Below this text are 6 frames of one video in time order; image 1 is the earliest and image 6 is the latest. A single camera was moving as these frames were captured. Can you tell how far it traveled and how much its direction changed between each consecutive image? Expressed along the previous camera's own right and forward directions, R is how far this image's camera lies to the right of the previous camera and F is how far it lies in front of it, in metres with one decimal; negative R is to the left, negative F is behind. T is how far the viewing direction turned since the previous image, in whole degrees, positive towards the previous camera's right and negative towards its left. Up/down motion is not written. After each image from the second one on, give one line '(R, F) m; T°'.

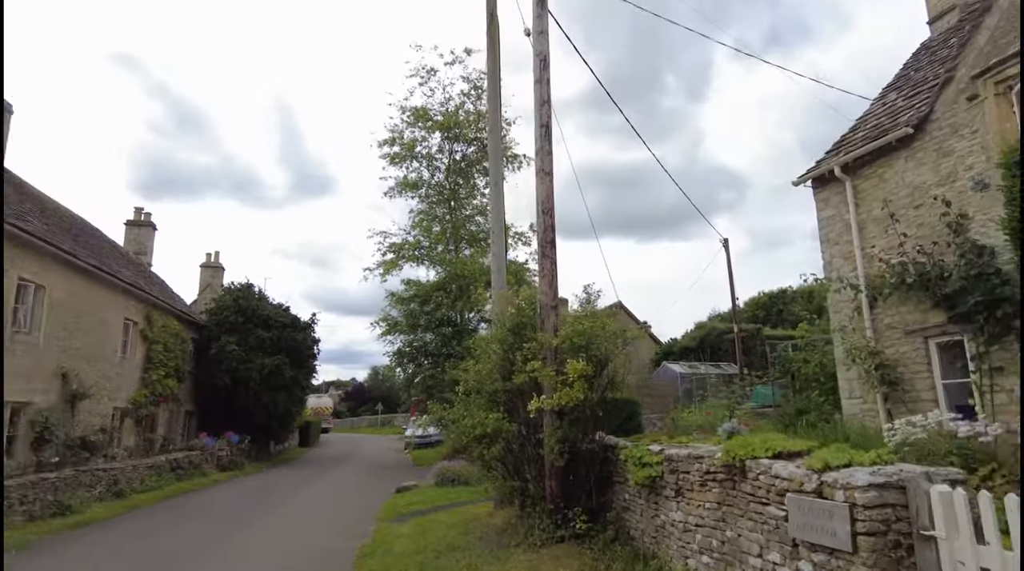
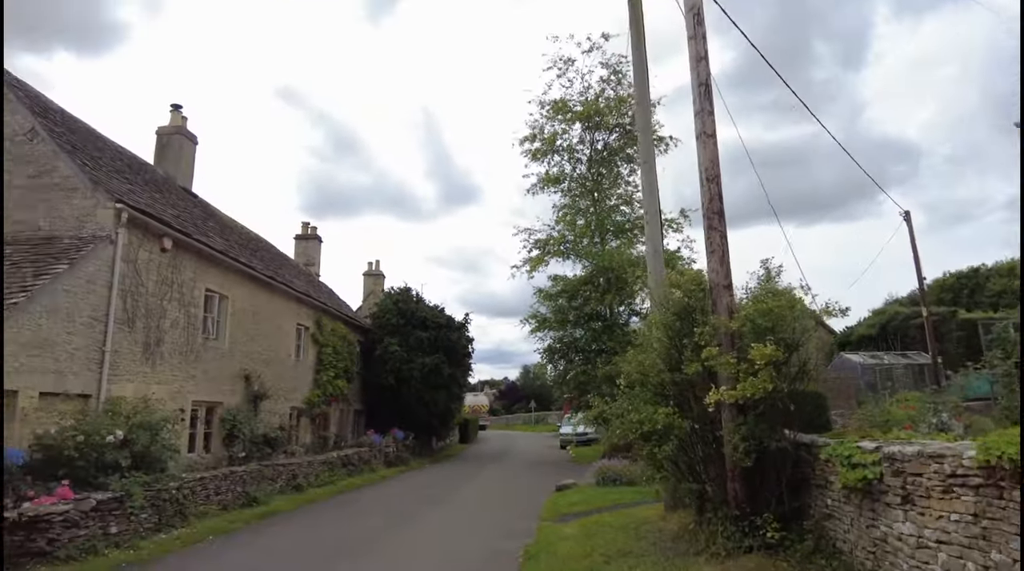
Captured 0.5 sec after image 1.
(-0.2, +0.5) m; -13°
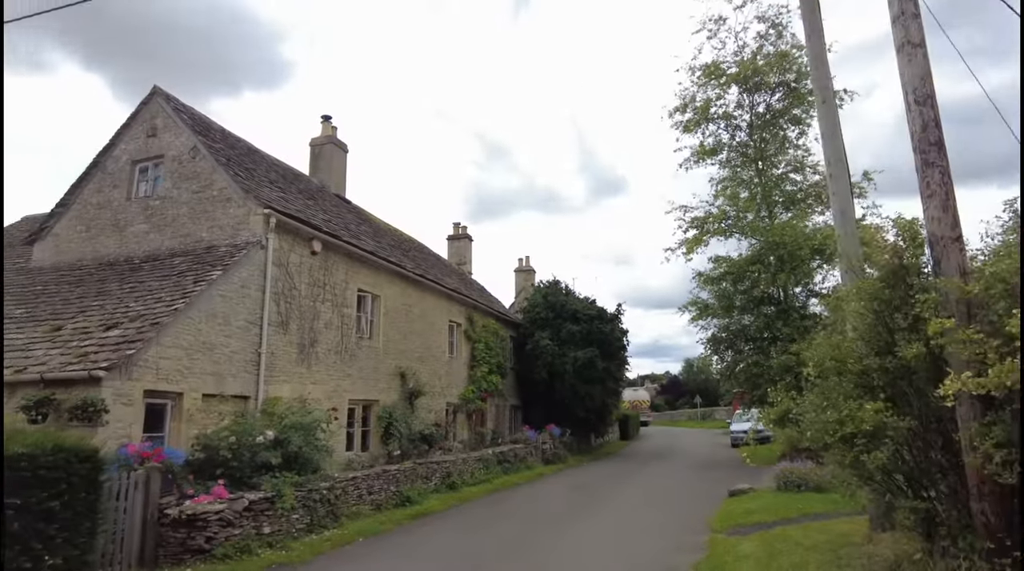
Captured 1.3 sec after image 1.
(+0.1, +1.0) m; -14°
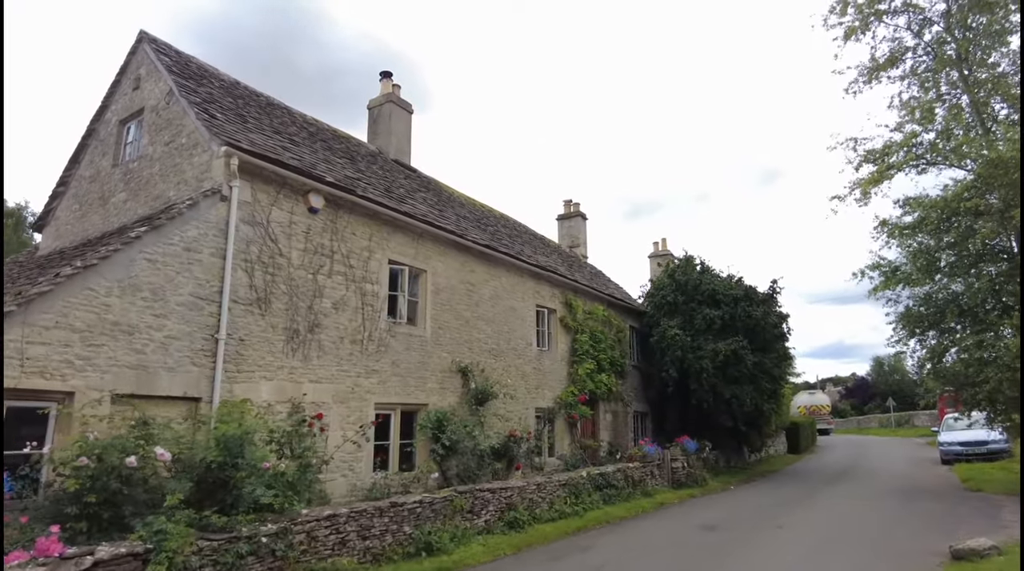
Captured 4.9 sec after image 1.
(+1.3, +4.1) m; -14°
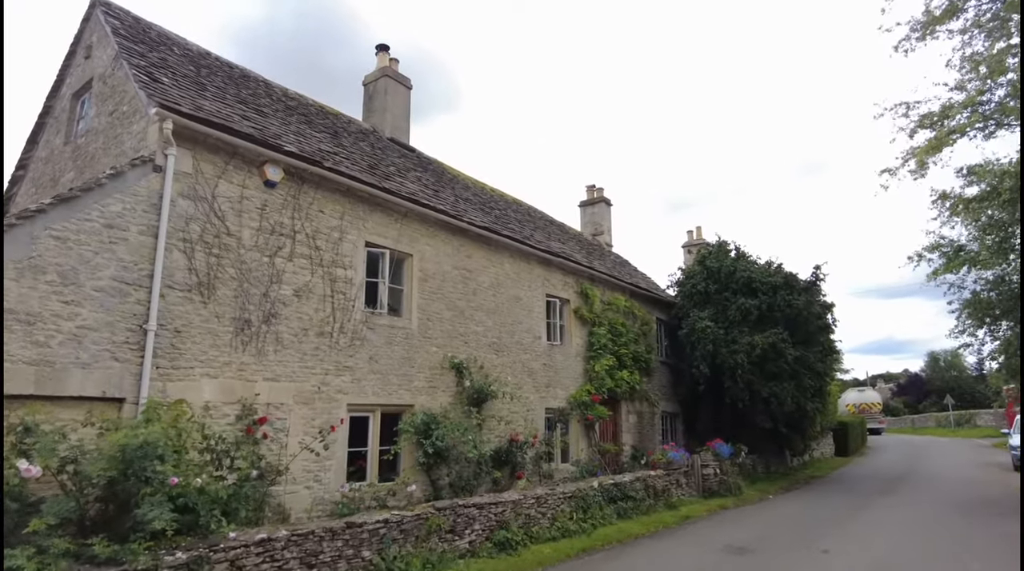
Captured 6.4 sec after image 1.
(+0.7, +1.4) m; -4°
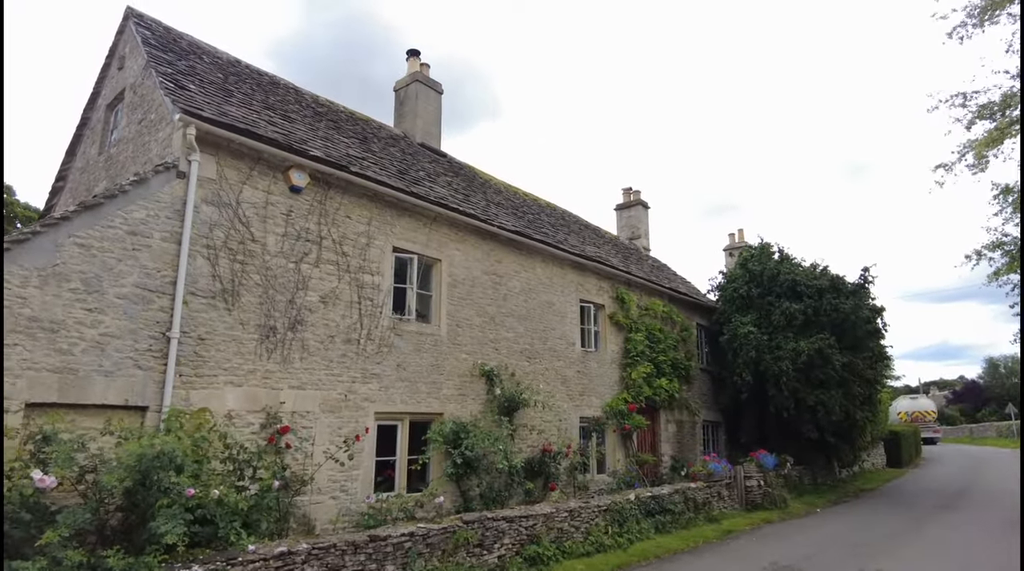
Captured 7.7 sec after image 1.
(+0.1, +0.3) m; -3°
